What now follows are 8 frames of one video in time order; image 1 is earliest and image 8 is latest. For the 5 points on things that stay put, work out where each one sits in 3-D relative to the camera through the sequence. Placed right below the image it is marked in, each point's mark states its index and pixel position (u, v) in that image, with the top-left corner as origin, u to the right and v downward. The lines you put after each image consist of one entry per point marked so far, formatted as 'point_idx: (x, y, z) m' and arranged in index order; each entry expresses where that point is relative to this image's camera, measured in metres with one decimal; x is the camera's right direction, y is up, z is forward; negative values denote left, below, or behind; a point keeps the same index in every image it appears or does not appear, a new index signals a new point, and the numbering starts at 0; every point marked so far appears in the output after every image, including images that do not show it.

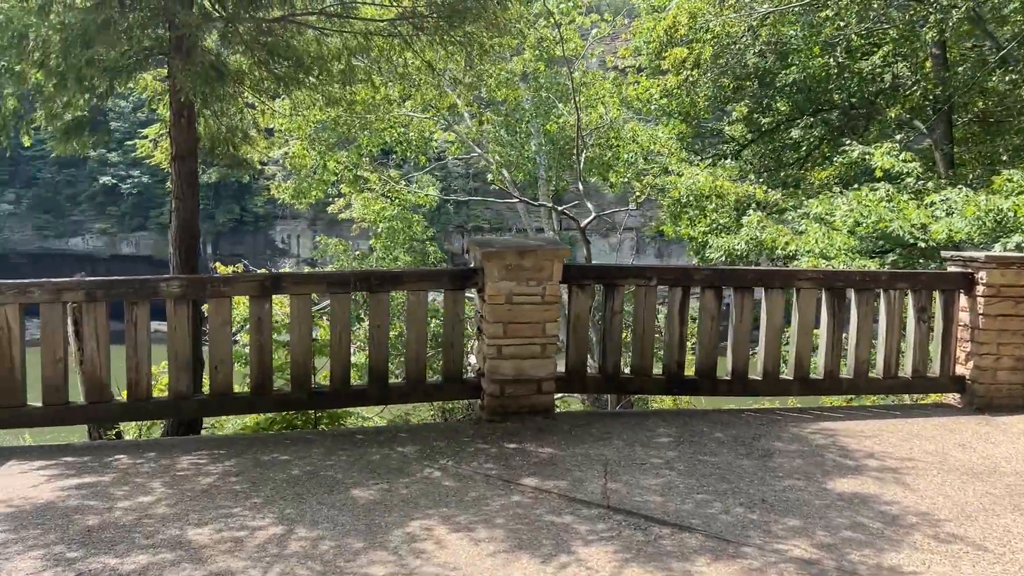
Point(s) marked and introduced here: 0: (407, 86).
0: (-0.9, +1.7, +7.4) m
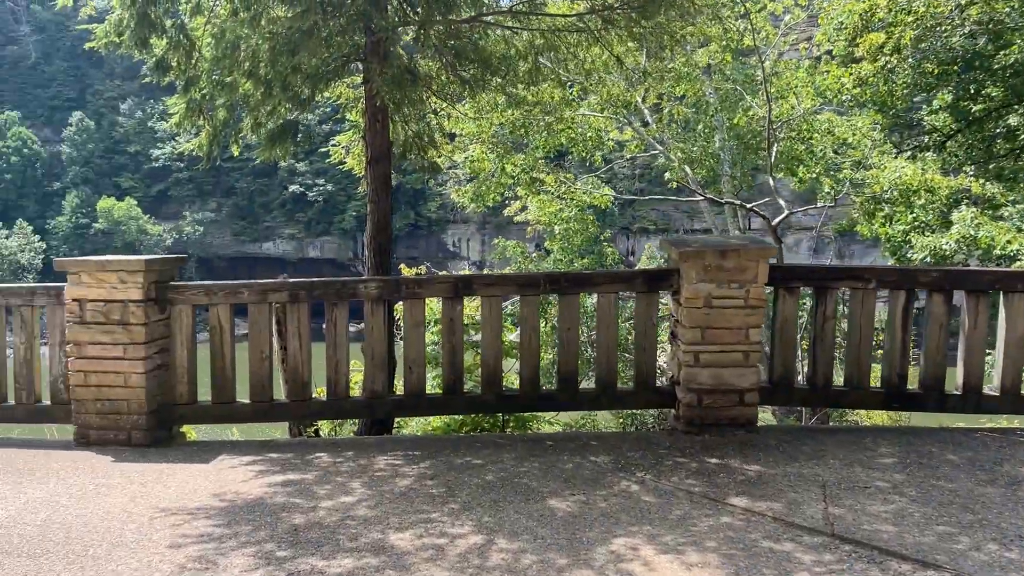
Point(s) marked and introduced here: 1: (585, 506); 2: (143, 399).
0: (+0.7, +1.7, +7.2) m
1: (+0.3, -0.9, +3.7) m
2: (-2.0, -0.6, +4.7) m
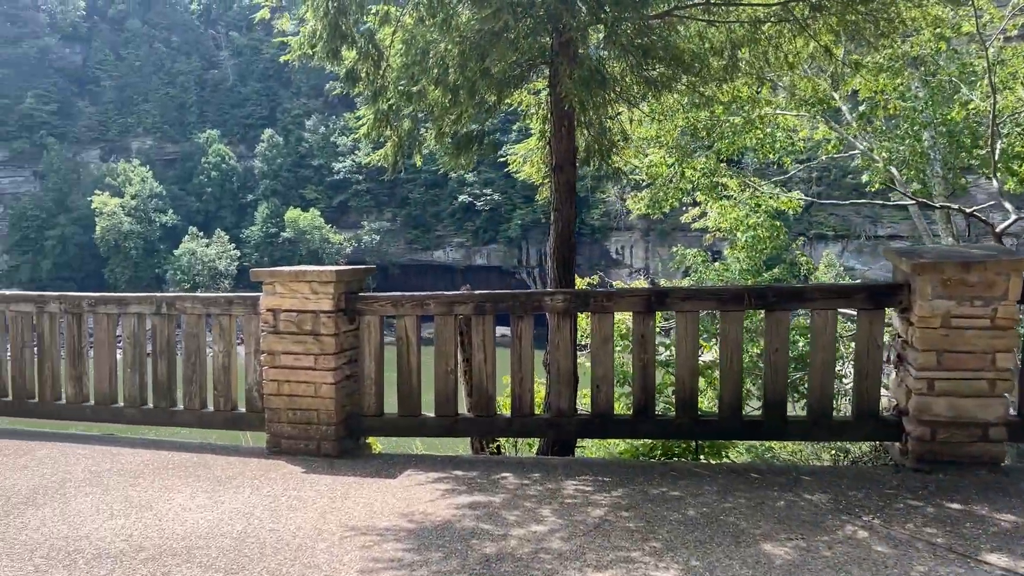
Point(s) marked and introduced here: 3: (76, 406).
0: (+2.1, +1.6, +6.6) m
1: (+1.1, -1.0, +3.3) m
2: (-1.0, -0.7, +4.6) m
3: (-2.7, -0.7, +5.3) m
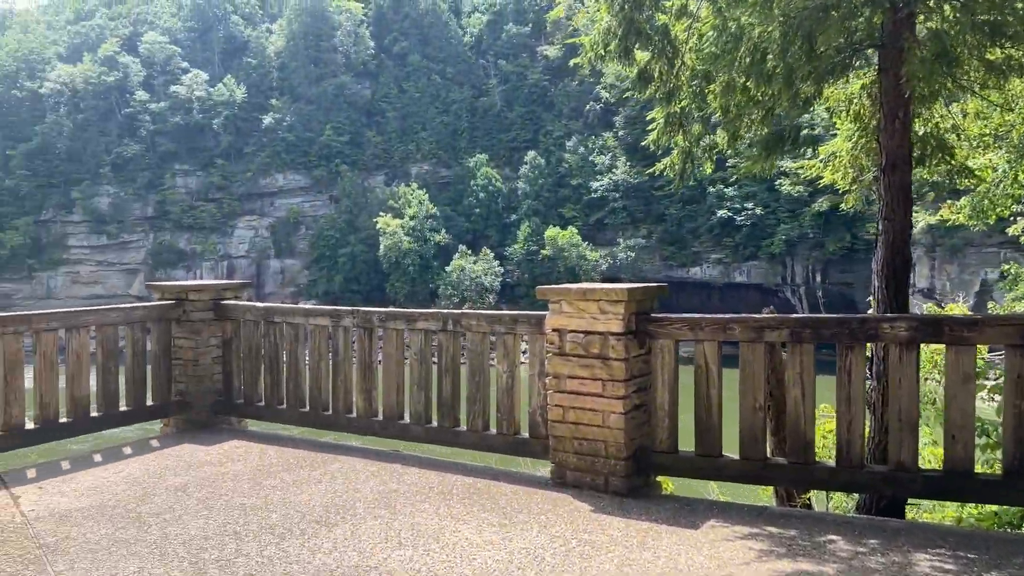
0: (+4.1, +1.4, +5.2) m
1: (+2.1, -1.1, +2.2) m
2: (+0.5, -0.8, +4.2) m
3: (-0.9, -0.8, +5.3) m
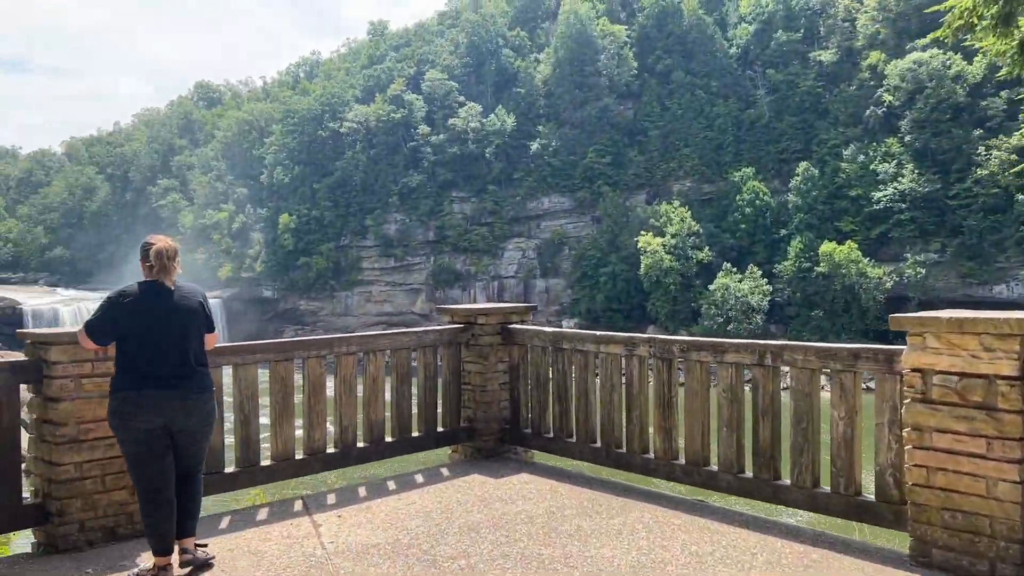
0: (+5.7, +1.3, +3.2) m
1: (+2.8, -1.2, +0.9) m
2: (+1.9, -0.9, +3.2) m
3: (+0.9, -1.0, +4.7) m
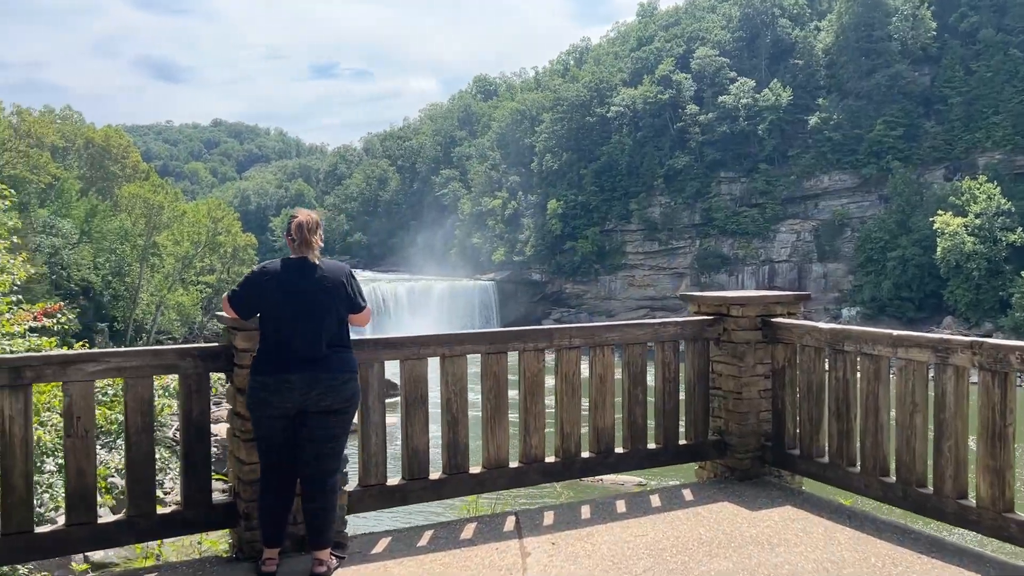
0: (+6.1, +1.3, +0.4) m
1: (+2.6, -1.2, -0.8) m
2: (+2.5, -0.9, +1.7) m
3: (+1.9, -0.9, +3.4) m
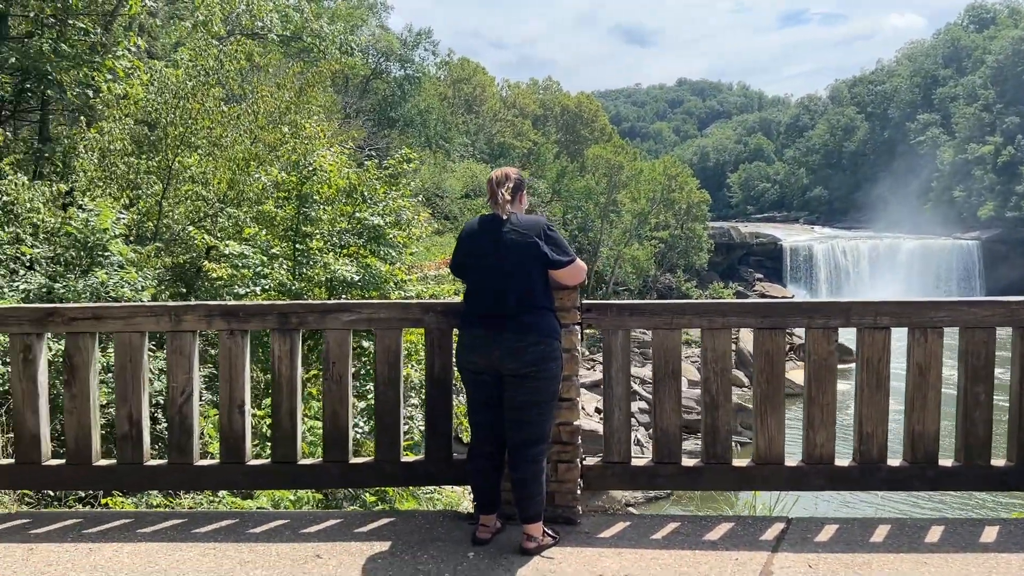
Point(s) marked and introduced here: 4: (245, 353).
0: (+4.5, +1.0, -2.9) m
1: (+0.9, -1.4, -2.1) m
2: (+2.0, -0.9, +0.1) m
3: (+2.4, -0.9, +1.9) m
4: (-1.1, -0.3, +3.6) m
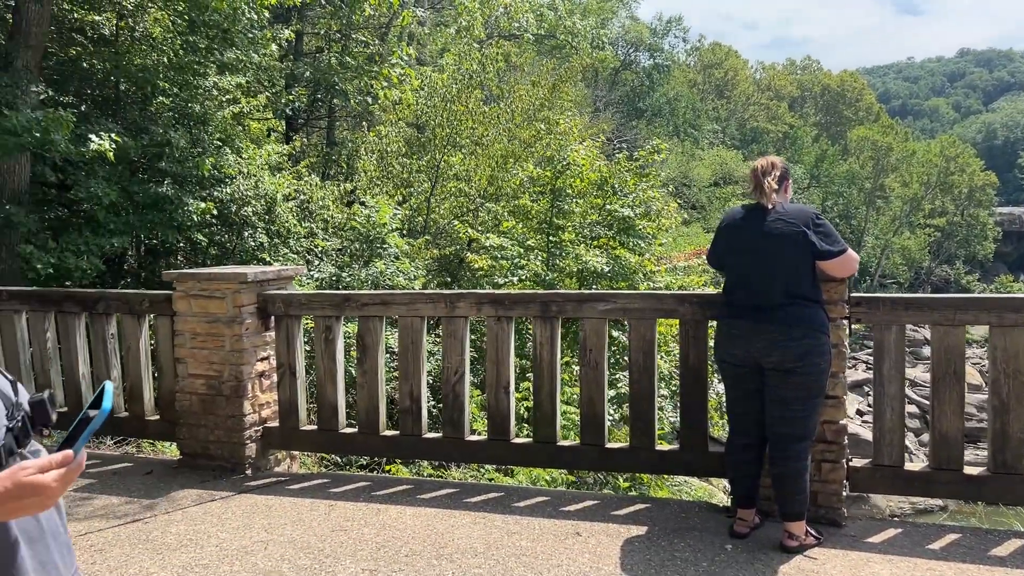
0: (+3.6, +1.0, -4.0) m
1: (+0.3, -1.4, -2.2) m
2: (+2.0, -0.9, -0.4) m
3: (+2.9, -0.9, +1.2) m
4: (0.0, -0.2, +3.9) m
